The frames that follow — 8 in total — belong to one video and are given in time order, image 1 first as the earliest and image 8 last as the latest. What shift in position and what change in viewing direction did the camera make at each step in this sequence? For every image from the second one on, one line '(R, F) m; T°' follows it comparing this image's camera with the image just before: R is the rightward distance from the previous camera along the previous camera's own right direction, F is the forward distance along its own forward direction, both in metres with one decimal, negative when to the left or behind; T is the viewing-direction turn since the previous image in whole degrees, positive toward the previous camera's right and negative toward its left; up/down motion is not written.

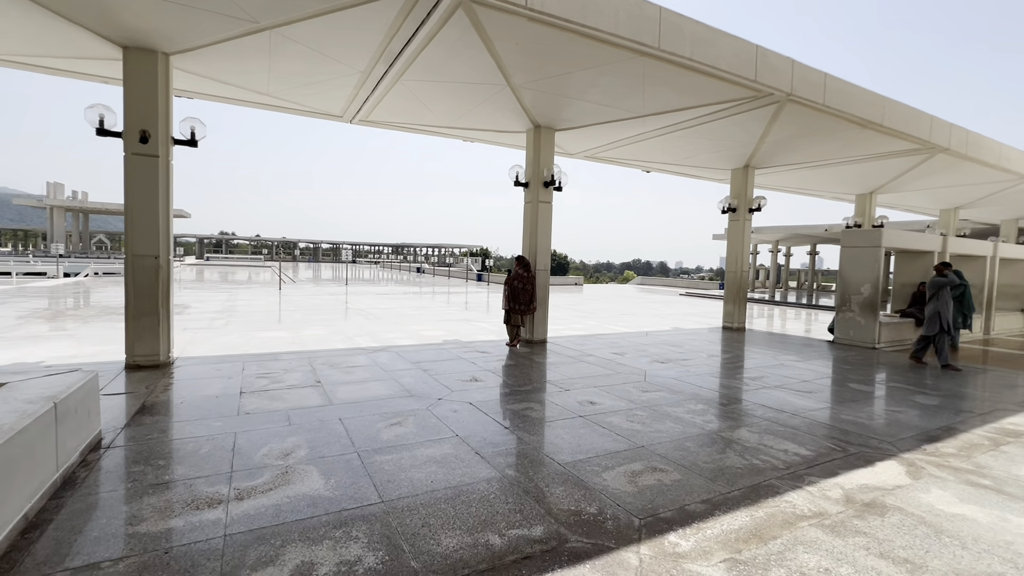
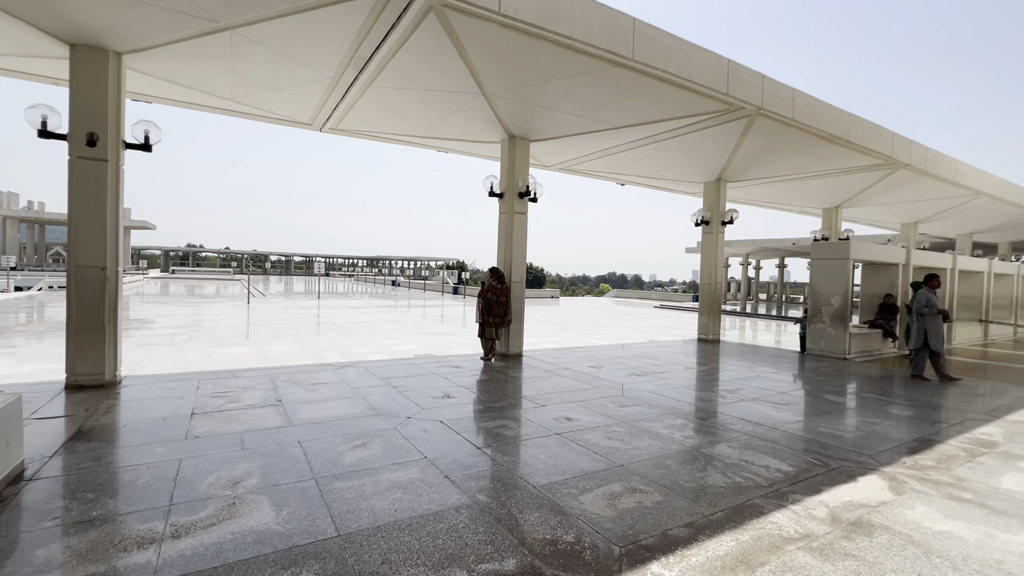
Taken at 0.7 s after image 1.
(0.0, +0.2) m; +3°
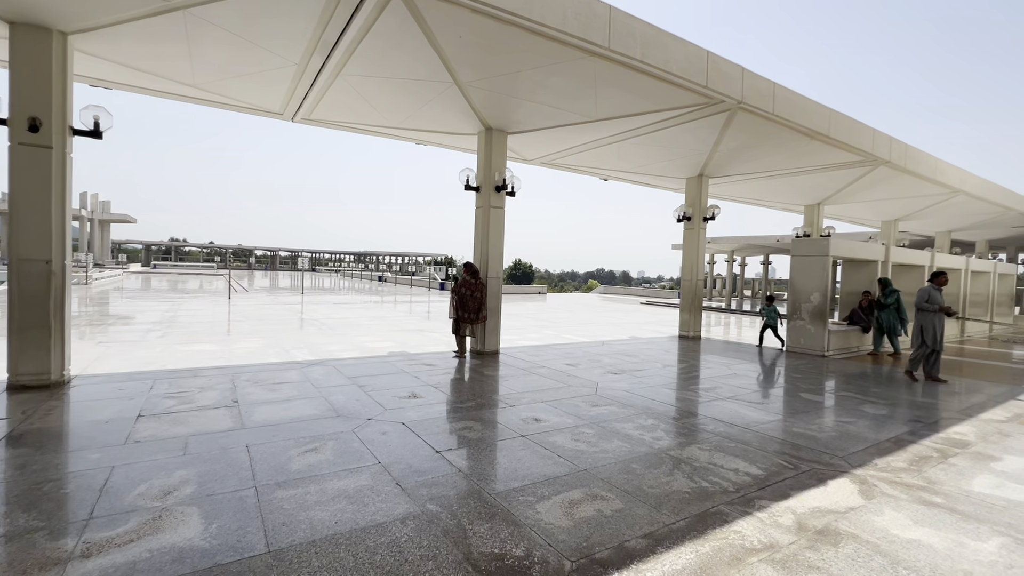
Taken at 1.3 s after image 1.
(+0.2, +0.2) m; +1°
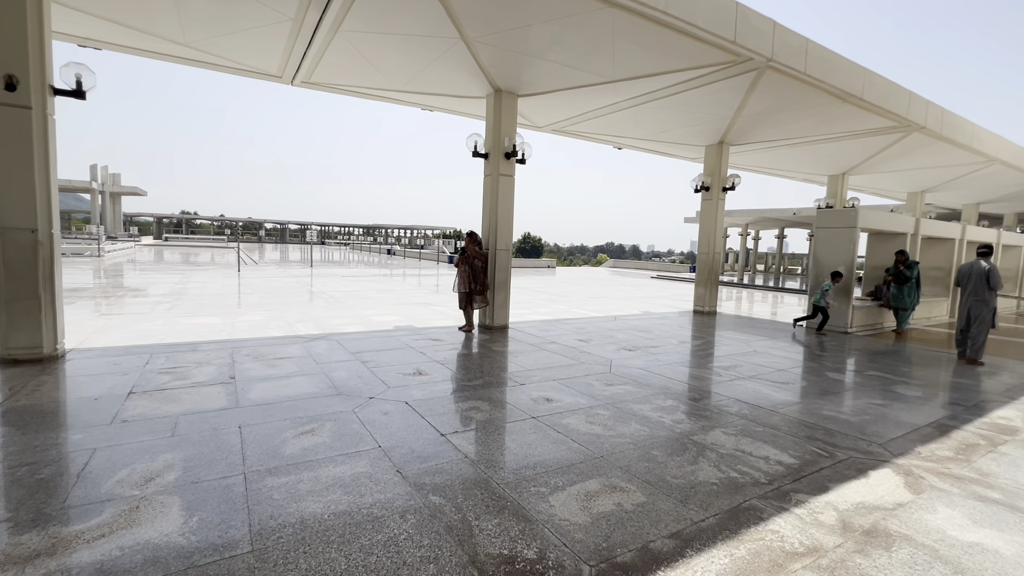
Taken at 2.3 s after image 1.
(0.0, +0.4) m; -1°
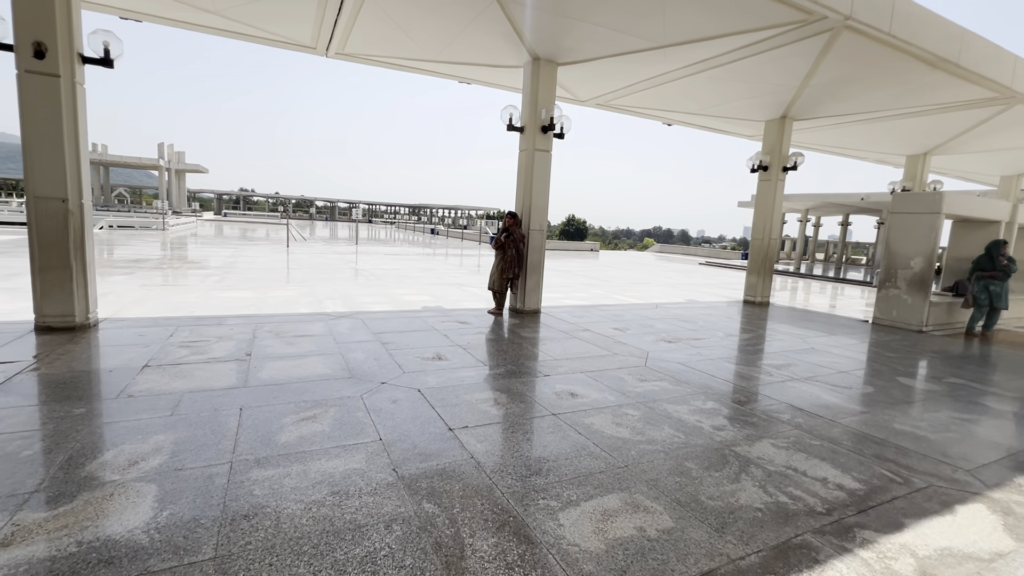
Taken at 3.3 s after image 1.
(+0.2, +0.4) m; -5°
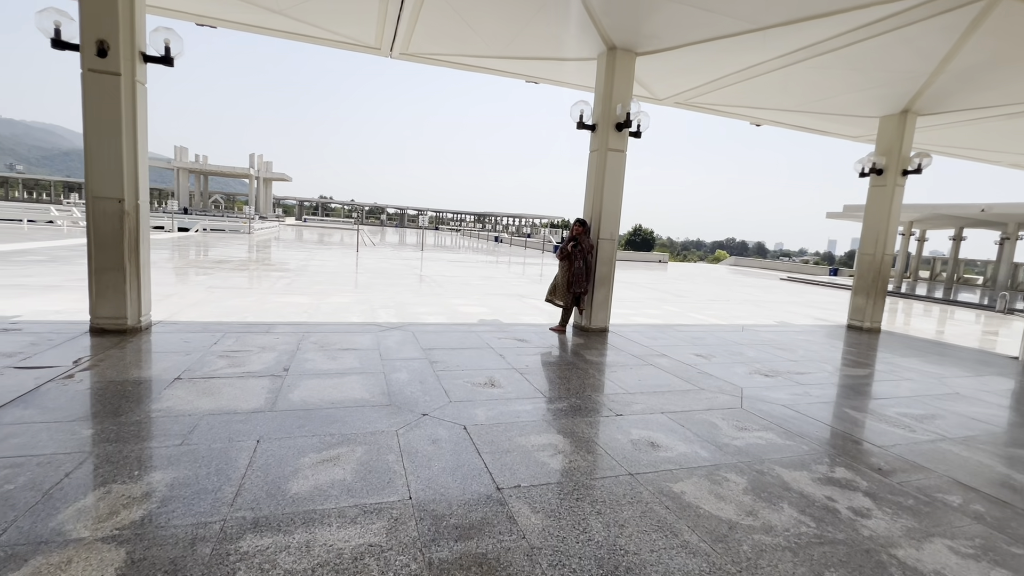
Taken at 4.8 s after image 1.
(-0.1, +0.8) m; -8°
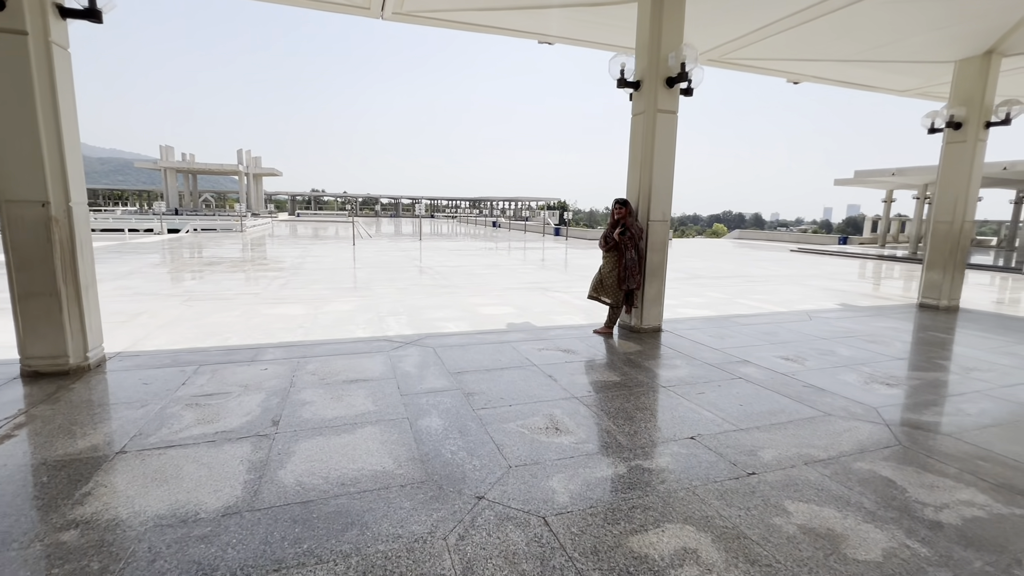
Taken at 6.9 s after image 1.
(-0.5, +1.2) m; 0°
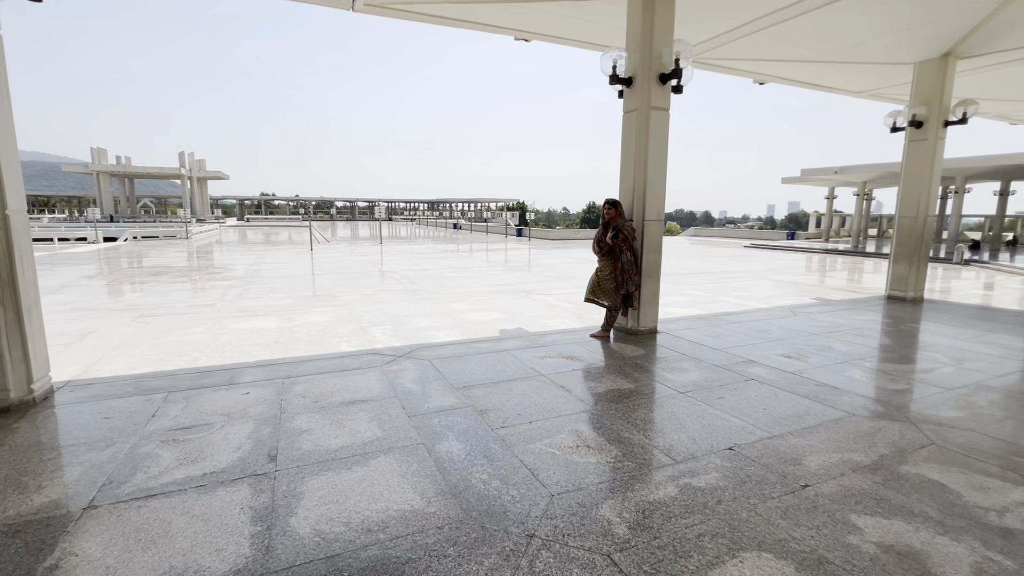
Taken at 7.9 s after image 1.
(-0.4, +0.3) m; +5°
